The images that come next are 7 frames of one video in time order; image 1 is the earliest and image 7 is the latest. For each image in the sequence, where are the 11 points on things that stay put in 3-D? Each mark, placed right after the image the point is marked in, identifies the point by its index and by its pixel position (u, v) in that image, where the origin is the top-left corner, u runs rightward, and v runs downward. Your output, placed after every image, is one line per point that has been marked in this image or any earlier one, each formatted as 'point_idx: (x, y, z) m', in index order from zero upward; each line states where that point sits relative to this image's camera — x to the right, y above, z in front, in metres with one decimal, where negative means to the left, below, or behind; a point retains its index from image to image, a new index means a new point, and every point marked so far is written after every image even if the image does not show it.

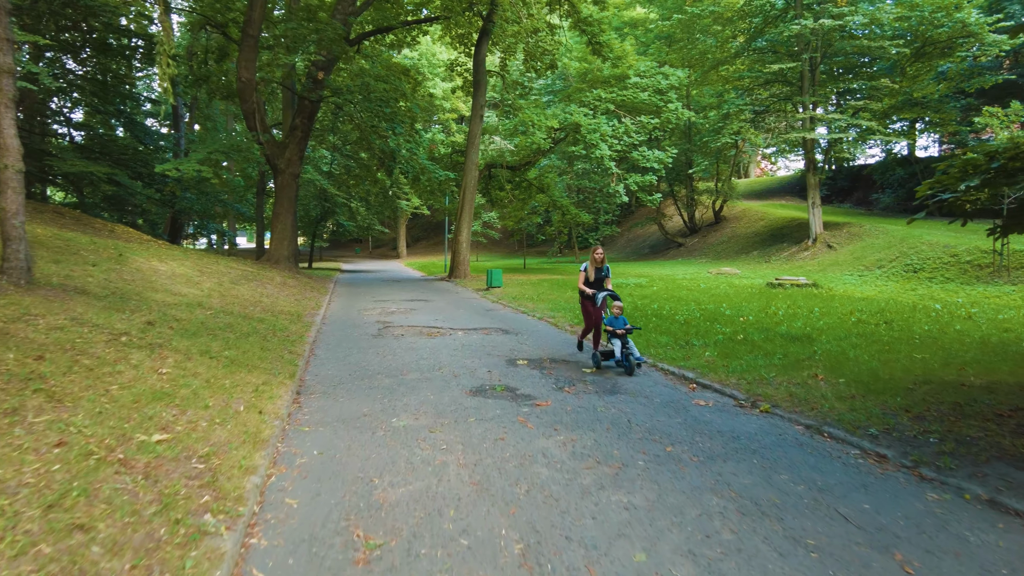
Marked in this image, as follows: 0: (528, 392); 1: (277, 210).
0: (+0.1, -0.9, +5.4) m
1: (-6.9, +2.3, +19.1) m
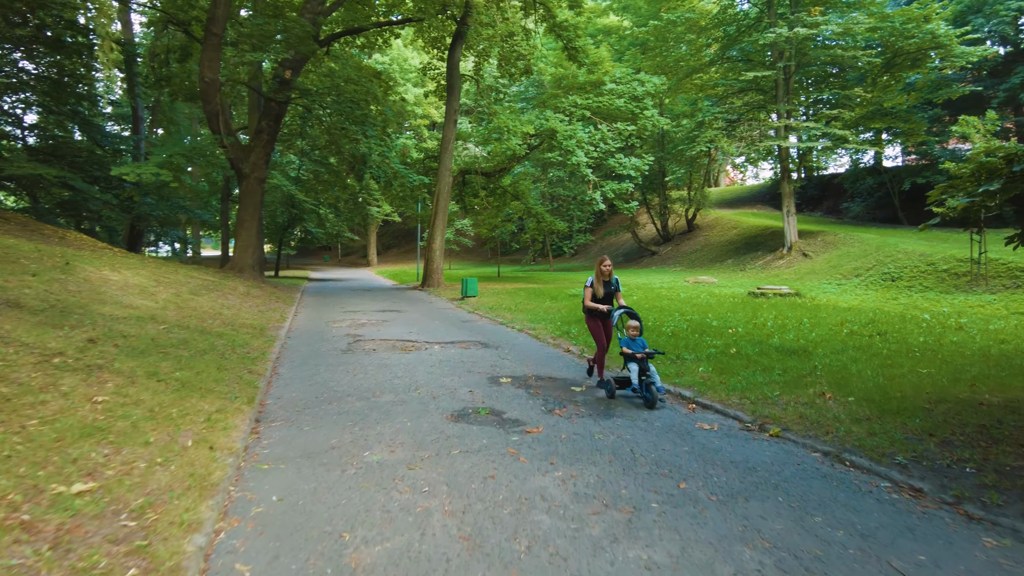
0: (0.0, -1.0, +4.9) m
1: (-7.6, +2.0, +18.3) m
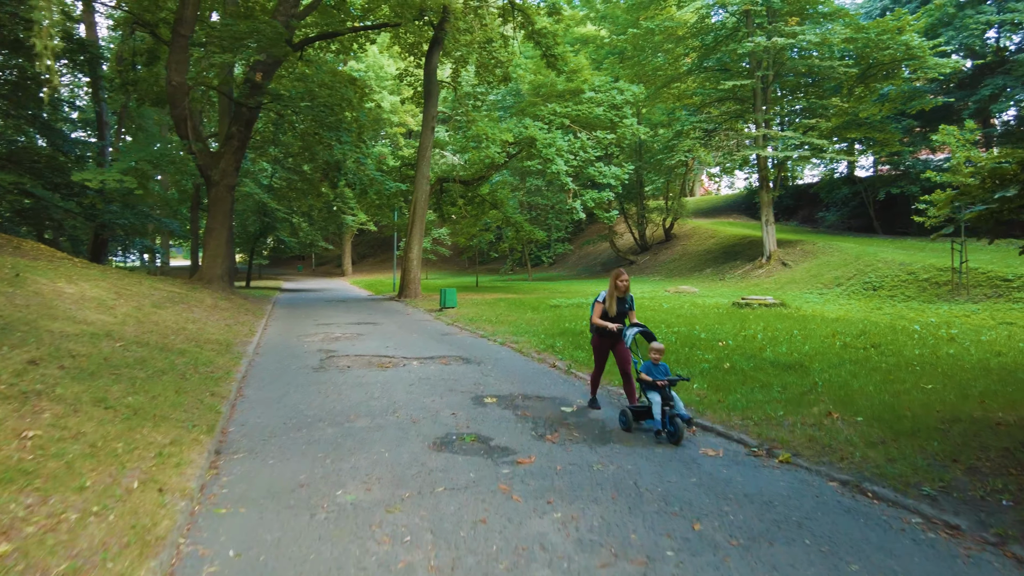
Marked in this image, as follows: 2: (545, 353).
0: (-0.1, -1.1, +4.5) m
1: (-8.2, +1.7, +17.7) m
2: (+0.4, -0.9, +8.8) m
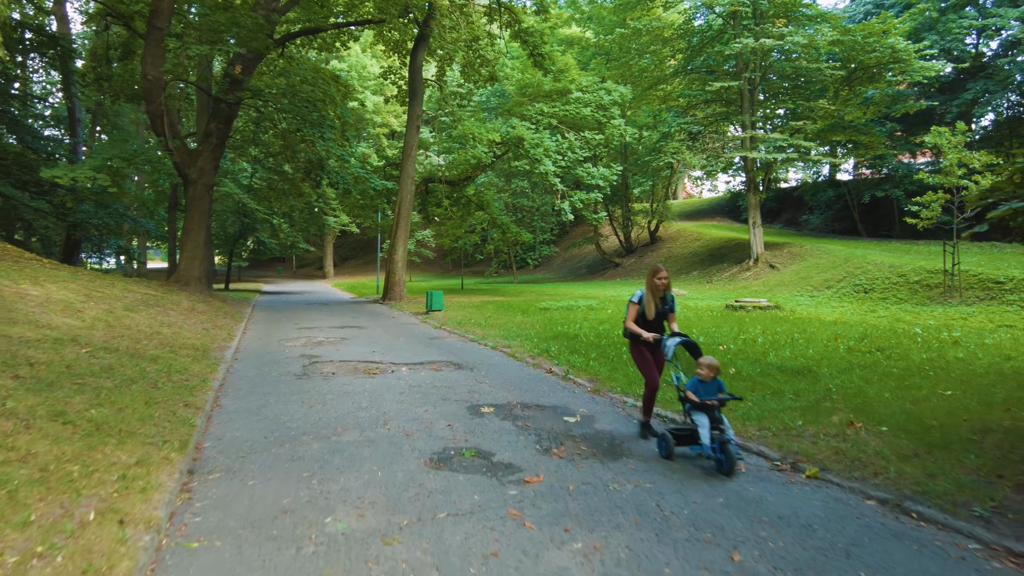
0: (0.0, -1.1, +4.1) m
1: (-8.5, +1.6, +17.1) m
2: (+0.4, -0.9, +8.4) m
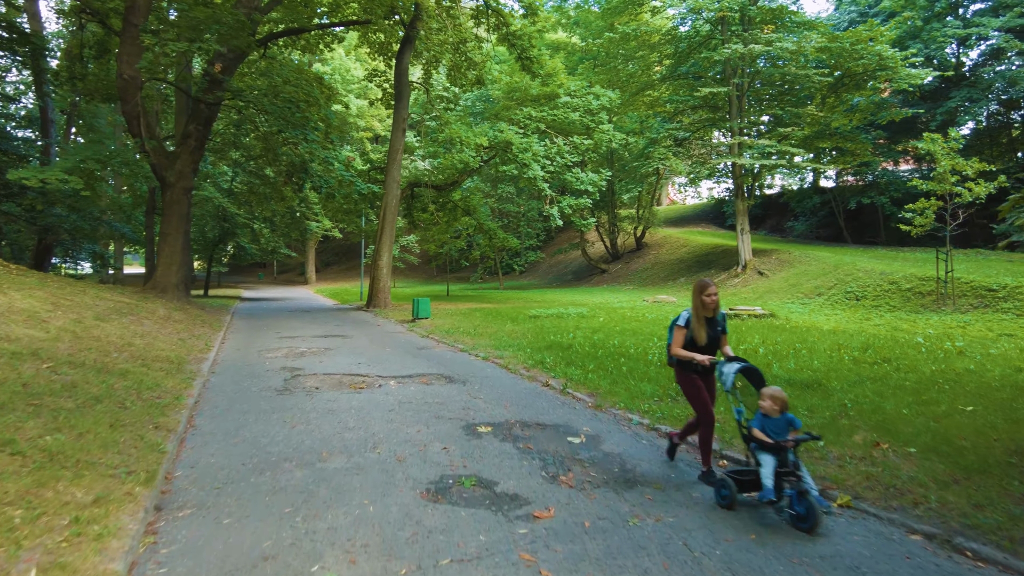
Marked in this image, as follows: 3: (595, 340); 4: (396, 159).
0: (0.0, -1.2, +3.7) m
1: (-8.8, +1.5, +16.5) m
2: (+0.3, -1.0, +8.0) m
3: (+1.3, -0.8, +10.0) m
4: (-3.4, +3.8, +19.2) m
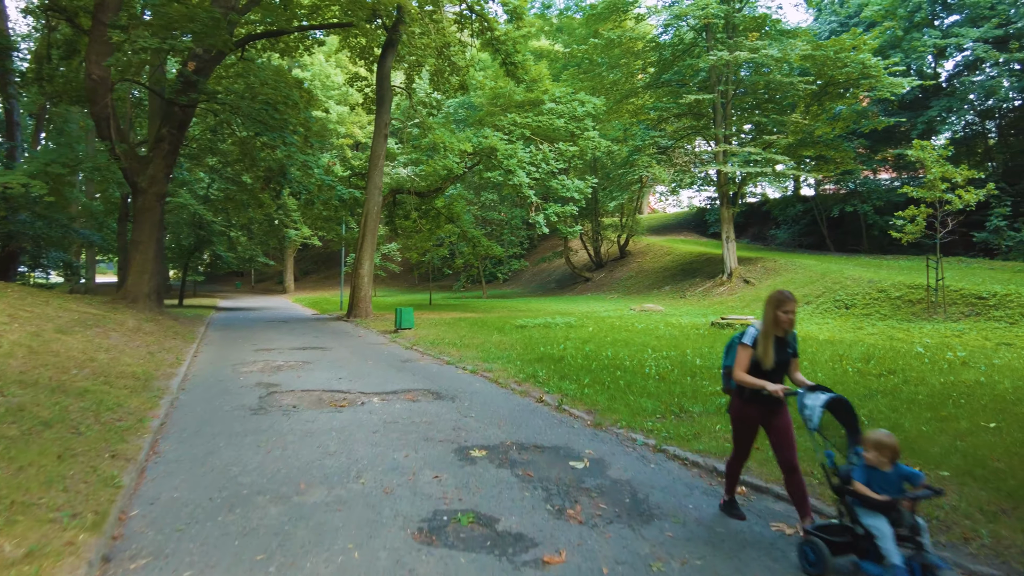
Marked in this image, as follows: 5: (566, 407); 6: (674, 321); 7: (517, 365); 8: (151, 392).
0: (0.0, -1.2, +3.3) m
1: (-9.2, +1.2, +15.8) m
2: (+0.2, -1.1, +7.6) m
3: (+1.1, -1.0, +9.7) m
4: (-3.9, +3.5, +18.7) m
5: (+0.5, -1.2, +6.4) m
6: (+3.8, -0.8, +15.0) m
7: (+0.1, -1.1, +8.9) m
8: (-3.7, -1.0, +6.6) m
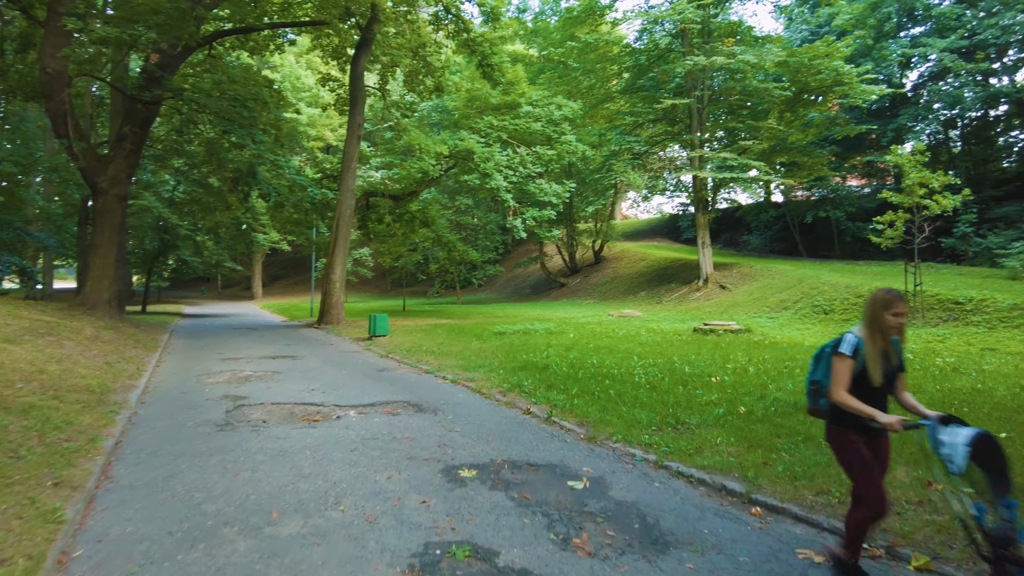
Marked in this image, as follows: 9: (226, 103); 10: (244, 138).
0: (0.0, -1.3, +3.0) m
1: (-9.7, +1.1, +15.1) m
2: (0.0, -1.2, +7.2) m
3: (+0.9, -1.0, +9.3) m
4: (-4.5, +3.4, +18.2) m
5: (+0.4, -1.2, +6.1) m
6: (+3.3, -0.9, +14.8) m
7: (-0.2, -1.1, +8.5) m
8: (-3.8, -1.1, +6.1) m
9: (-6.3, +4.0, +14.4) m
10: (-6.1, +3.3, +14.7) m
